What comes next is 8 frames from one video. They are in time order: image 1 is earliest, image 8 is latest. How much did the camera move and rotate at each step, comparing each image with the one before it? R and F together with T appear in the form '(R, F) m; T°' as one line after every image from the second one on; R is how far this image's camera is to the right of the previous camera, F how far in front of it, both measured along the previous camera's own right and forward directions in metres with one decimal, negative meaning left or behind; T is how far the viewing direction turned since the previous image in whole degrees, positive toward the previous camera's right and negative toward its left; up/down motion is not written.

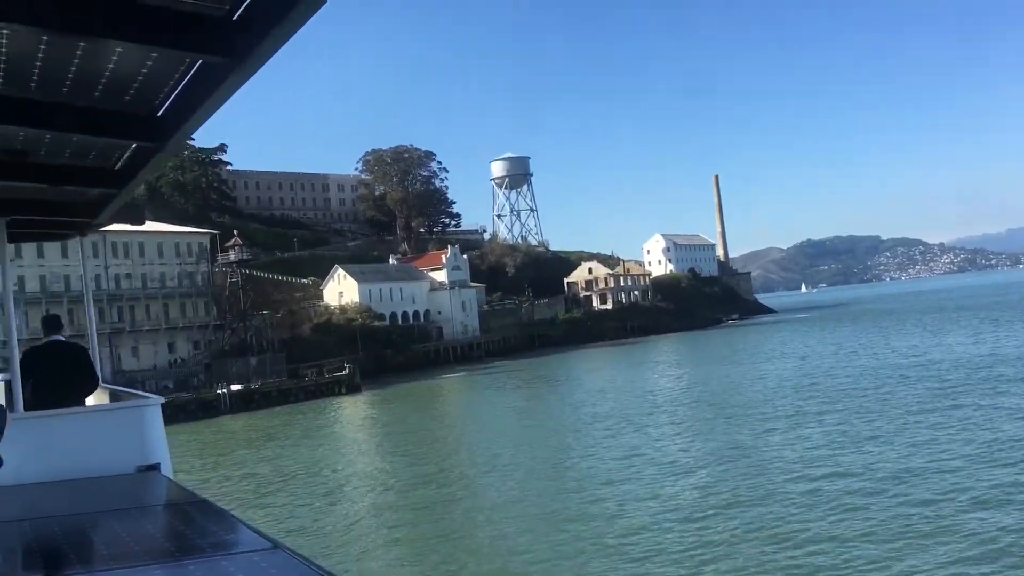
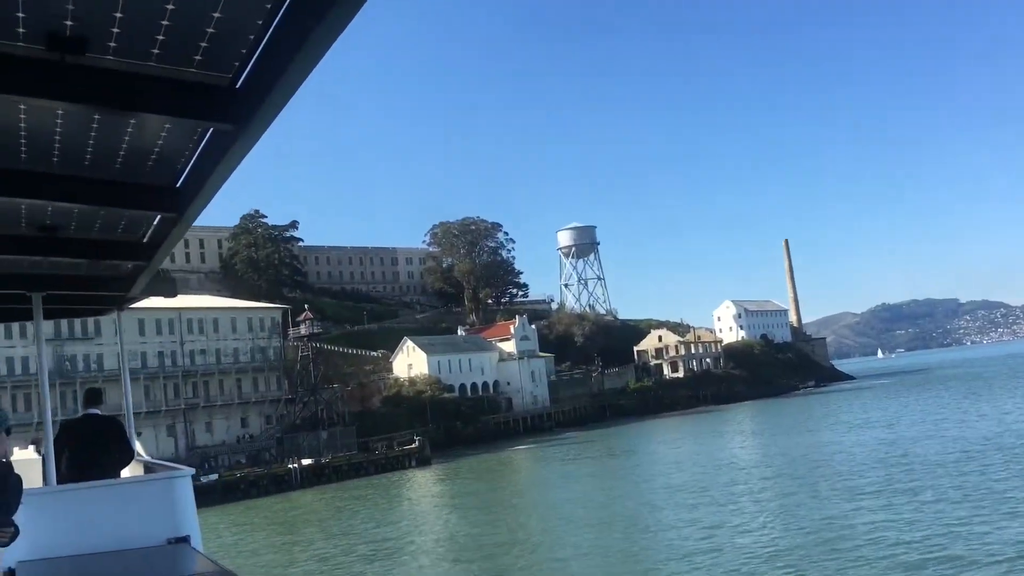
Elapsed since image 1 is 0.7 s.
(-0.1, +0.5) m; -4°
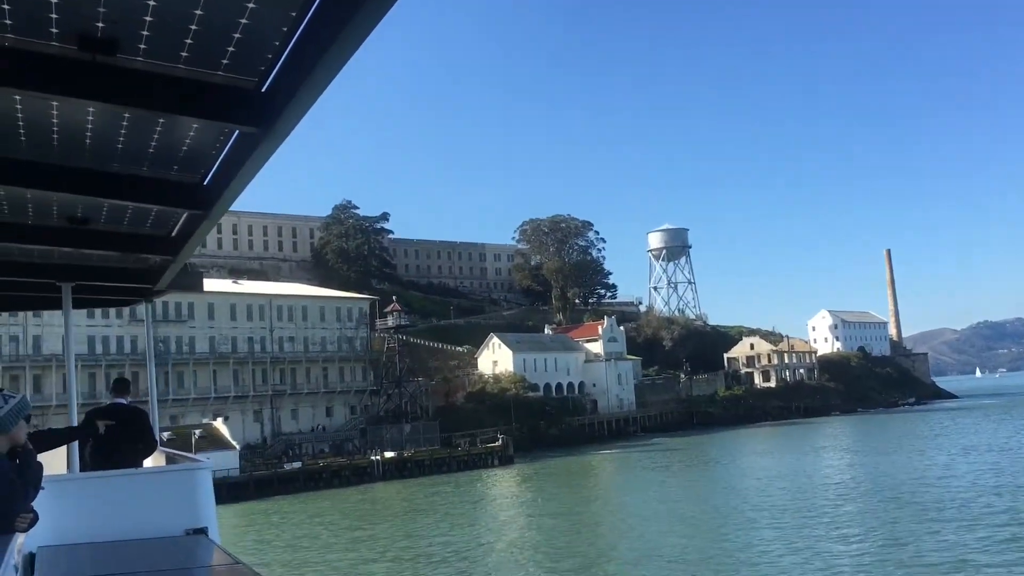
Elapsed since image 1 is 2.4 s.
(-0.3, +1.3) m; -5°
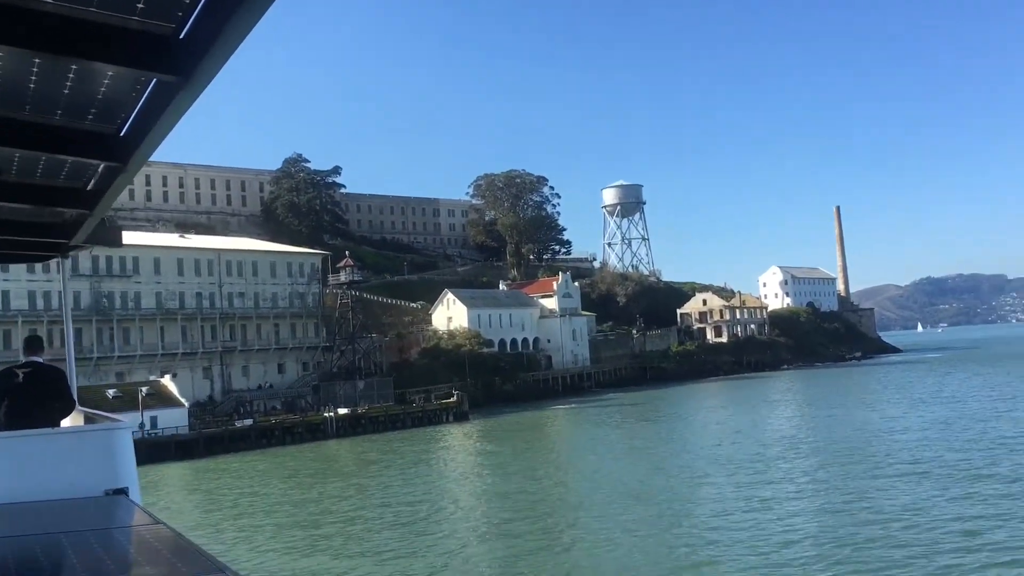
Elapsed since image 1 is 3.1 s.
(-0.1, +0.6) m; +3°
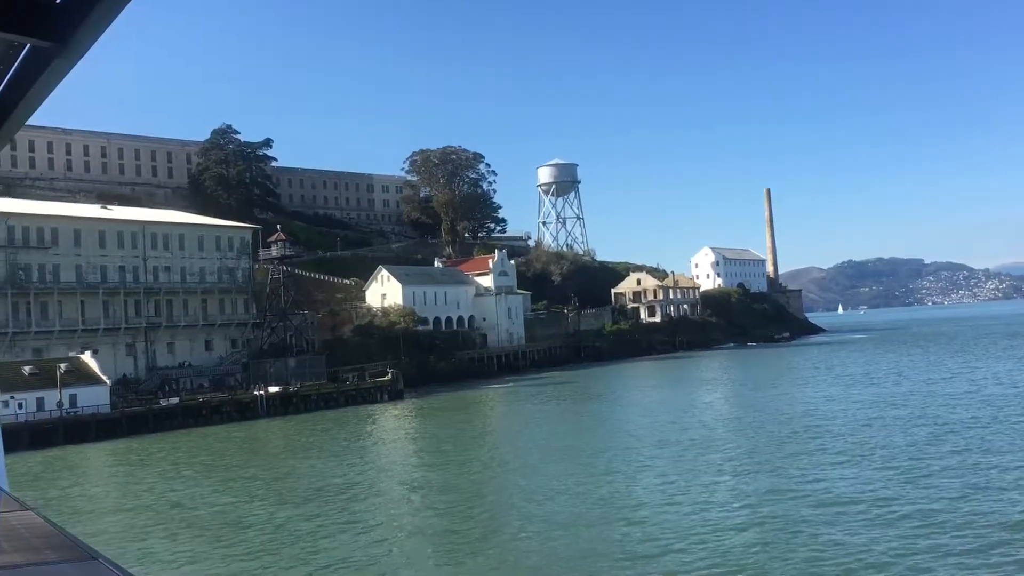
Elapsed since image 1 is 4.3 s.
(-0.3, +0.7) m; +4°
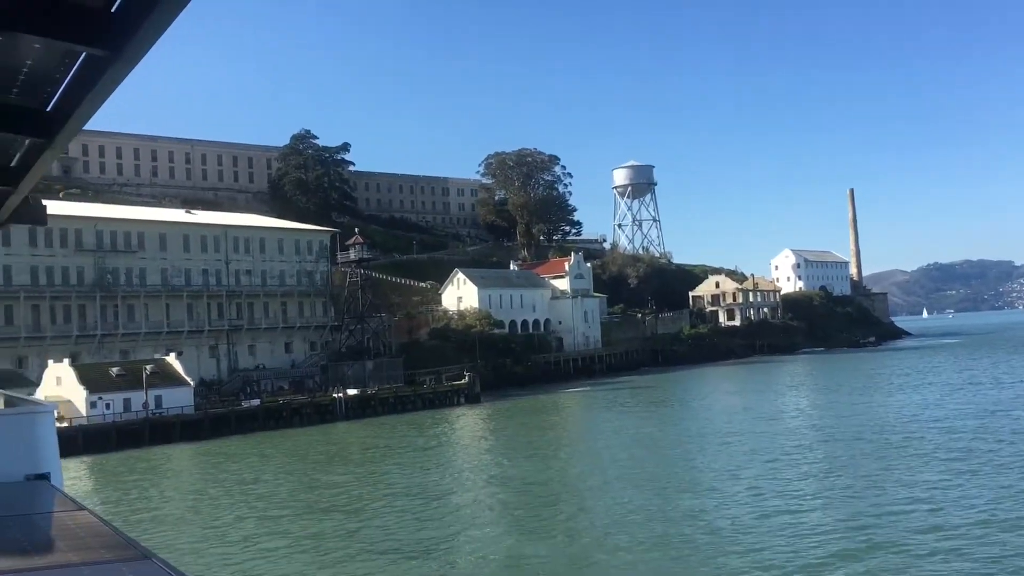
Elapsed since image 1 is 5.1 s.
(-0.2, +0.6) m; -4°
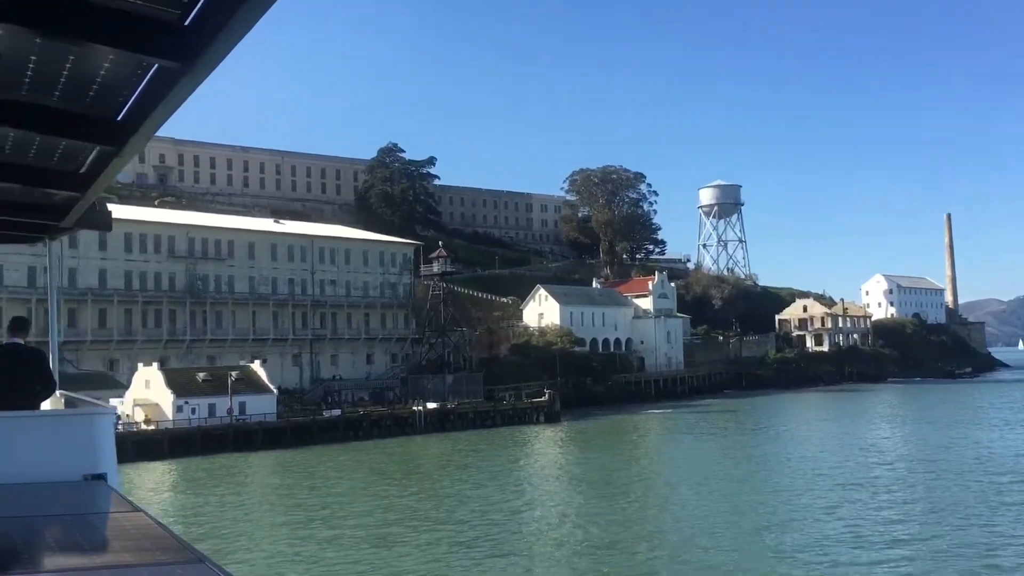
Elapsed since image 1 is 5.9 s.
(-0.2, +0.6) m; -5°
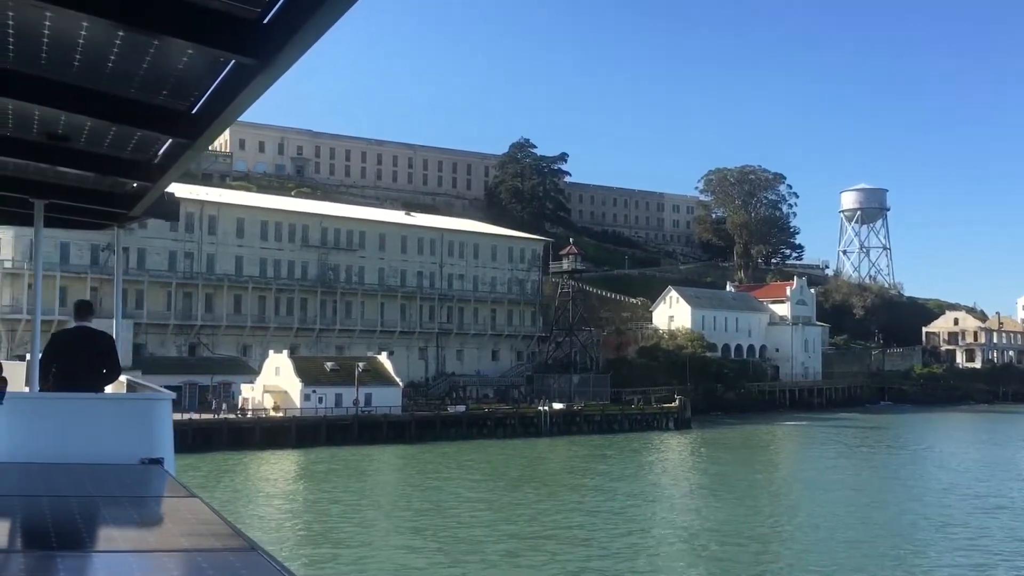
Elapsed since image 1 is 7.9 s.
(-0.4, +1.4) m; -7°
